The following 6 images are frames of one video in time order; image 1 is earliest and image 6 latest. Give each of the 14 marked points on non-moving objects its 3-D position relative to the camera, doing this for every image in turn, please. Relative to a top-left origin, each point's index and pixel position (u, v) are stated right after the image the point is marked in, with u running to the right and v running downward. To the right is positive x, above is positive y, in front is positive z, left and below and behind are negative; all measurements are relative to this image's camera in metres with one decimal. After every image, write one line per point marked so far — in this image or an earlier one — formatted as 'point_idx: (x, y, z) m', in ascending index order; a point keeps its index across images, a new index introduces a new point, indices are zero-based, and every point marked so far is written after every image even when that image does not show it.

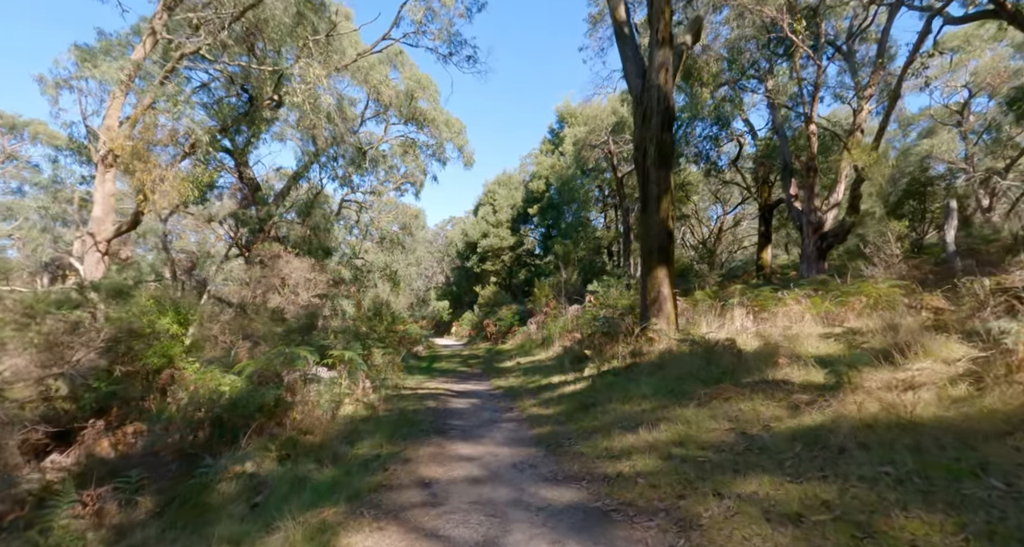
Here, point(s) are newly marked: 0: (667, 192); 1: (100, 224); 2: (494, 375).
0: (+2.2, +1.1, +7.8) m
1: (-8.2, +1.0, +11.0) m
2: (-0.4, -2.1, +11.3) m
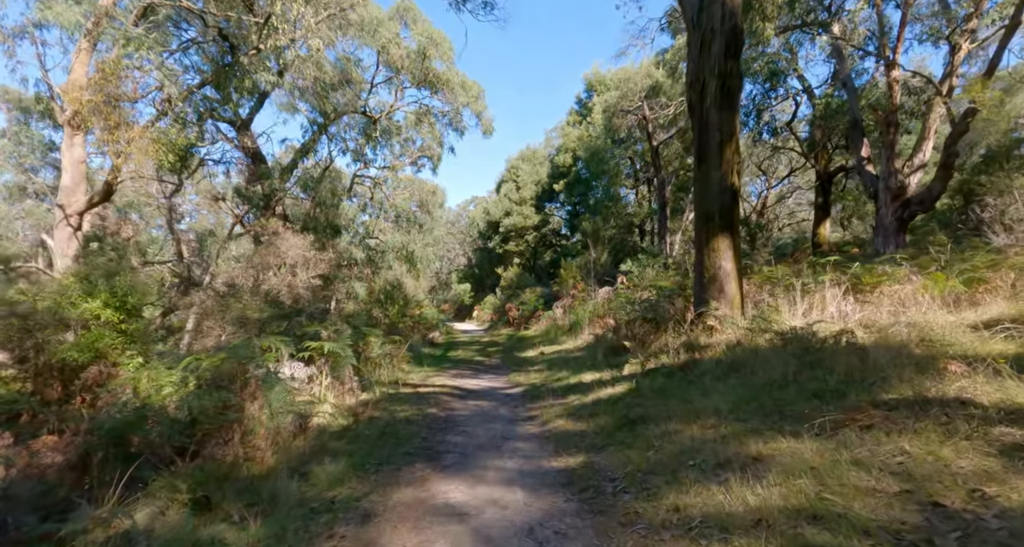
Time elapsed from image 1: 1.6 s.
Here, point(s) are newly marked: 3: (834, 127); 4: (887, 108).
0: (+2.4, +1.5, +6.1) m
1: (-7.8, +1.4, +9.8) m
2: (0.0, -1.6, +9.8) m
3: (+8.3, +3.8, +14.3) m
4: (+7.1, +3.2, +10.5) m
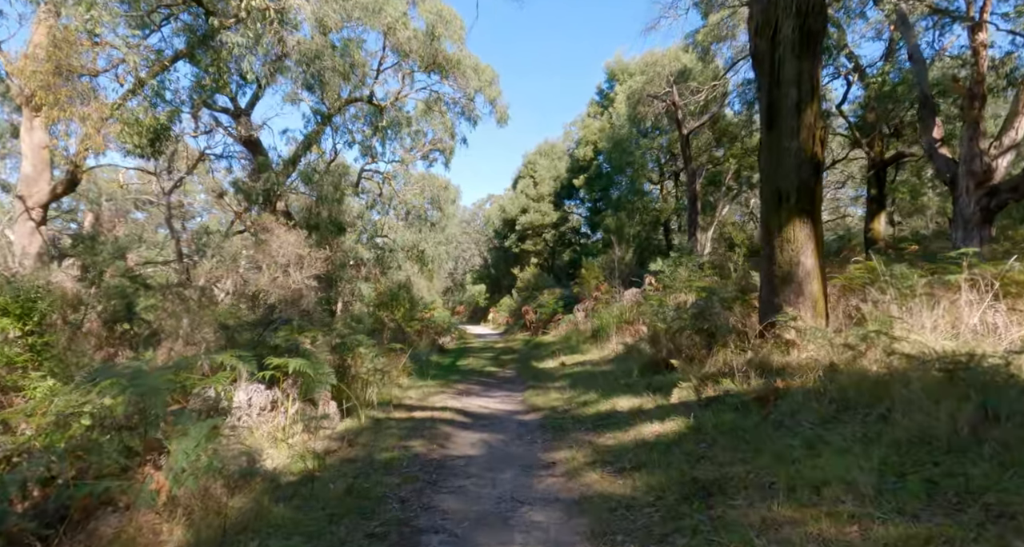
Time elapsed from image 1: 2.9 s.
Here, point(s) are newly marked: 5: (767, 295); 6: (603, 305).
0: (+2.5, +1.5, +4.7) m
1: (-7.6, +1.4, +8.7) m
2: (+0.3, -1.6, +8.4) m
3: (+8.7, +3.8, +12.7) m
4: (+7.4, +3.2, +9.0) m
5: (+2.3, -0.2, +4.9) m
6: (+2.3, -0.8, +13.8) m
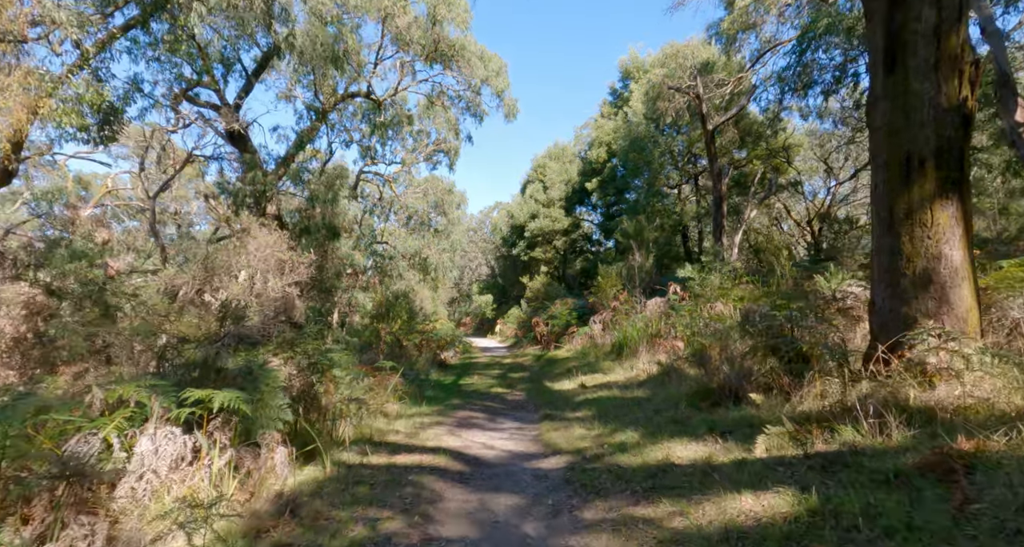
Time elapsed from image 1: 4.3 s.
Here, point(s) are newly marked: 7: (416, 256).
0: (+2.6, +1.5, +3.3) m
1: (-7.4, +1.3, +7.4) m
2: (+0.4, -1.7, +7.0) m
3: (+8.9, +3.6, +11.3) m
4: (+7.6, +3.1, +7.5) m
5: (+2.4, -0.2, +3.5) m
6: (+2.5, -1.0, +12.3) m
7: (-3.4, +0.6, +19.5) m
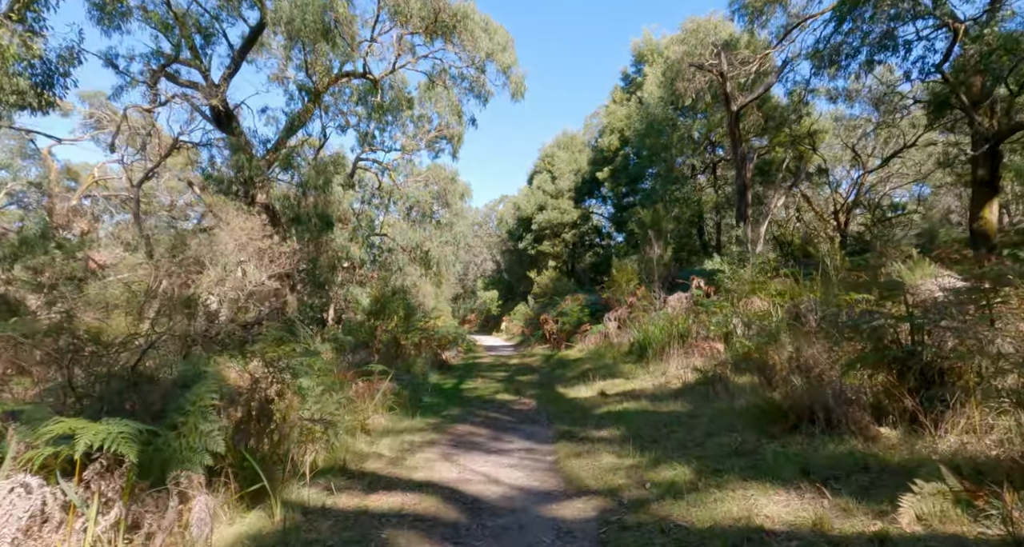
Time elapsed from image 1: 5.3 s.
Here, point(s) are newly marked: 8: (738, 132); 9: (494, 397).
0: (+2.7, +1.6, +2.1) m
1: (-7.3, +1.4, +6.3) m
2: (+0.5, -1.6, +5.8) m
3: (+9.1, +3.8, +10.0) m
4: (+7.7, +3.2, +6.3) m
5: (+2.4, -0.1, +2.3) m
6: (+2.6, -0.8, +11.2) m
7: (-3.2, +0.8, +18.4) m
8: (+6.0, +3.8, +14.8) m
9: (-0.3, -1.8, +8.2) m
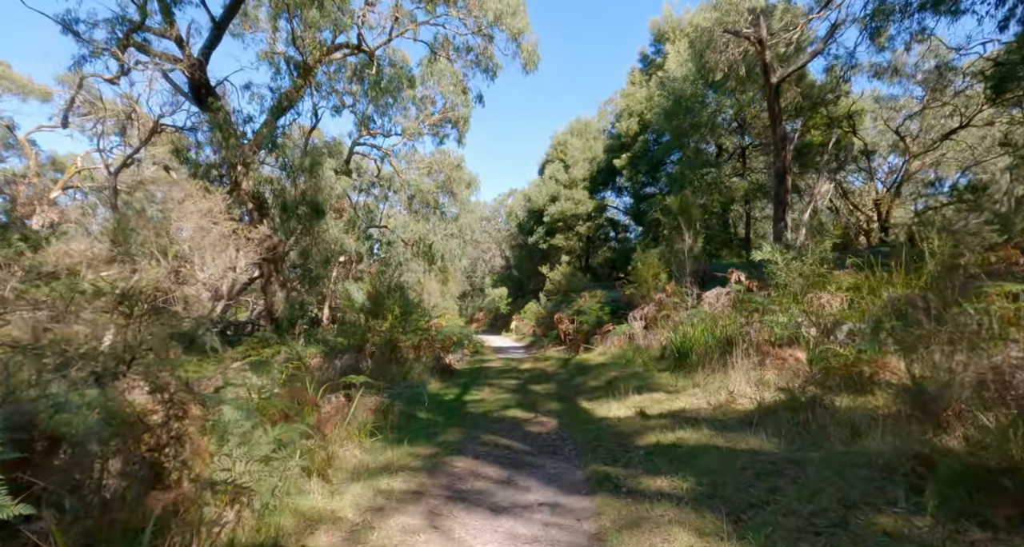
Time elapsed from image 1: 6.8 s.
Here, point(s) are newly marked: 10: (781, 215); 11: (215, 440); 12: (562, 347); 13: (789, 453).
0: (+2.8, +1.7, +0.6) m
1: (-7.2, +1.6, +4.9) m
2: (+0.6, -1.4, +4.3) m
3: (+9.2, +3.9, +8.4) m
4: (+7.8, +3.3, +4.7) m
5: (+2.5, 0.0, +0.8) m
6: (+2.9, -0.7, +9.6) m
7: (-2.8, +1.0, +17.0) m
8: (+6.3, +3.9, +13.2) m
9: (-0.1, -1.7, +6.7) m
10: (+6.5, +1.4, +13.3) m
11: (-1.6, -0.8, +2.7) m
12: (+1.2, -1.8, +13.7) m
13: (+1.7, -1.1, +3.4) m
